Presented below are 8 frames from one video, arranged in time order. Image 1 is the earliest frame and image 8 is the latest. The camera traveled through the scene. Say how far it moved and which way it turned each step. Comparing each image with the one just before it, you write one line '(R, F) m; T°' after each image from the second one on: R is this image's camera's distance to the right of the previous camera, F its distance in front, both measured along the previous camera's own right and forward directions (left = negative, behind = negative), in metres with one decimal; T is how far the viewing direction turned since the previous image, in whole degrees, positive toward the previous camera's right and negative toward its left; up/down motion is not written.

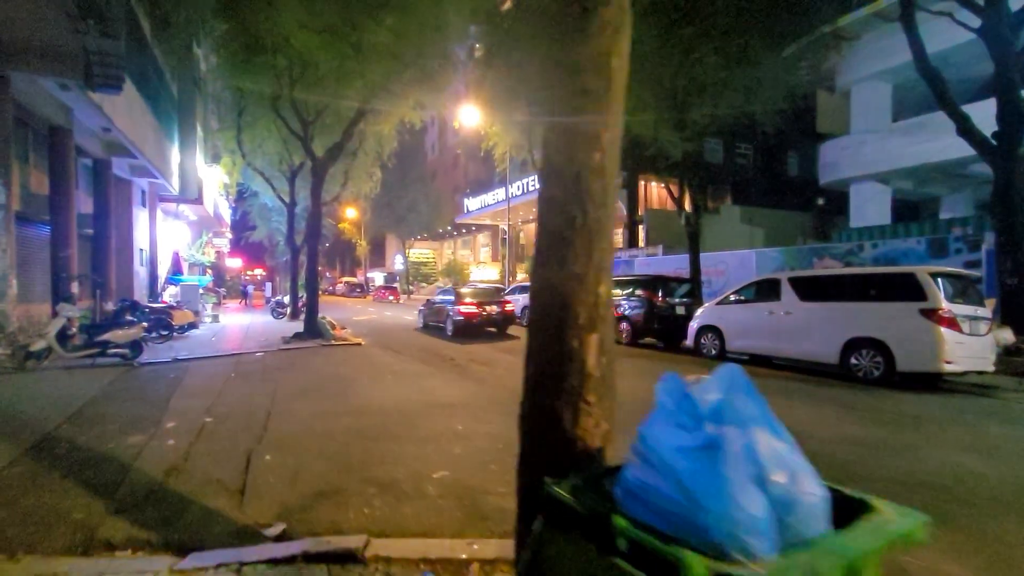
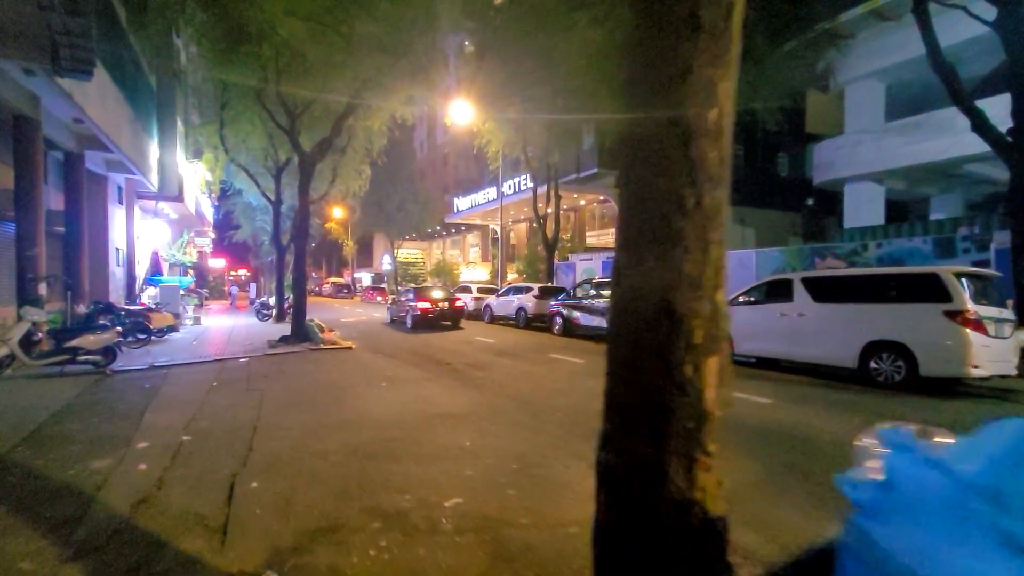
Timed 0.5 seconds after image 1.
(-0.3, +0.6) m; +1°
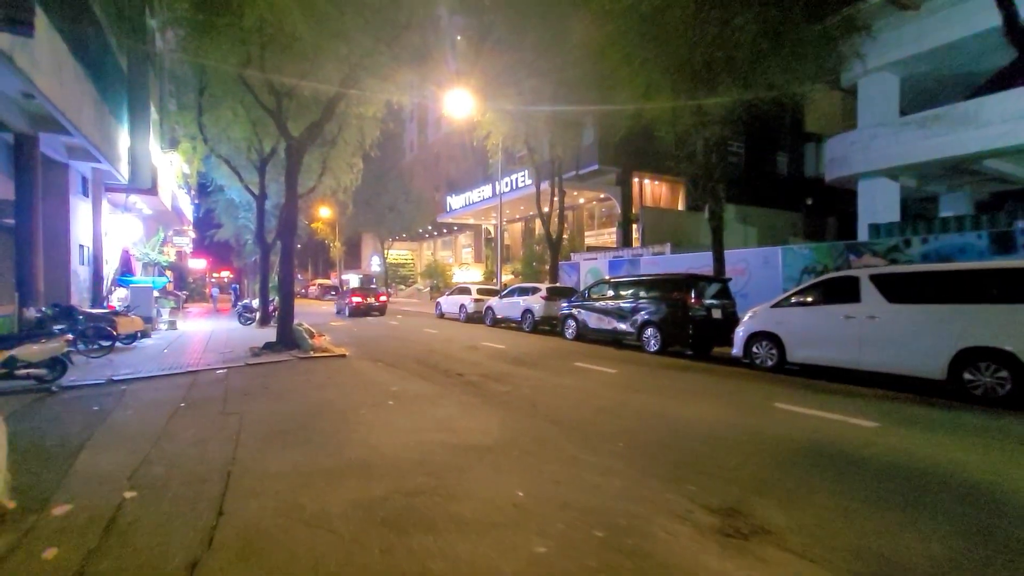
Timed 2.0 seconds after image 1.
(-0.7, +1.6) m; +1°
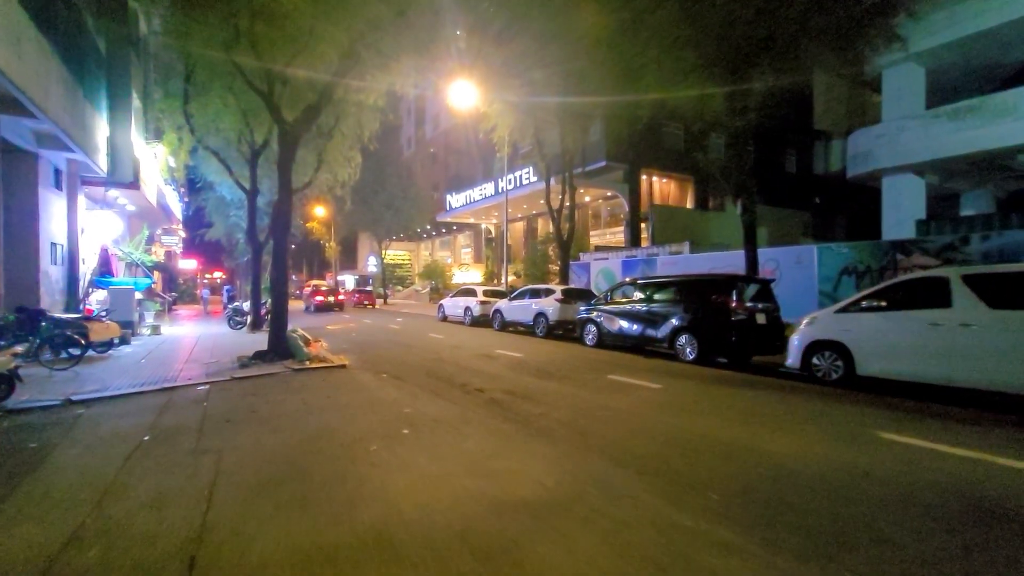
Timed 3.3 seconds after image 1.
(-0.6, +1.4) m; +1°
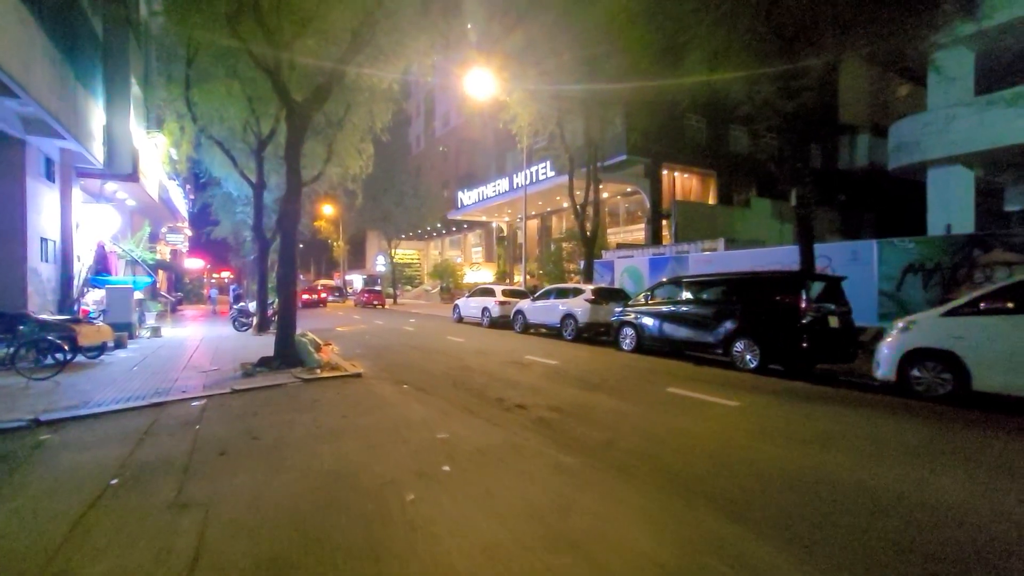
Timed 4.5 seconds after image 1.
(-0.7, +1.4) m; -1°
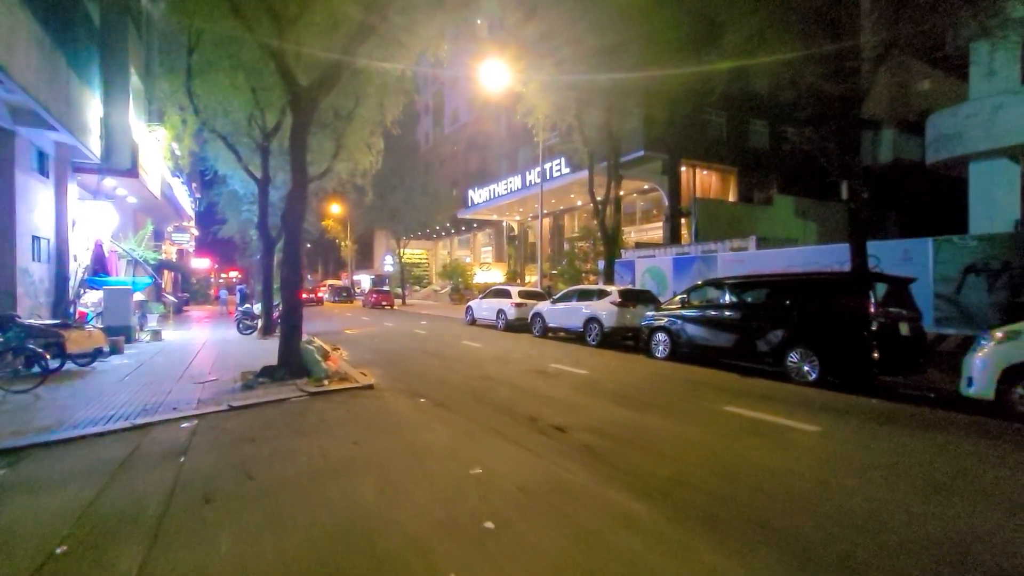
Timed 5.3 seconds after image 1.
(-0.4, +1.1) m; -1°
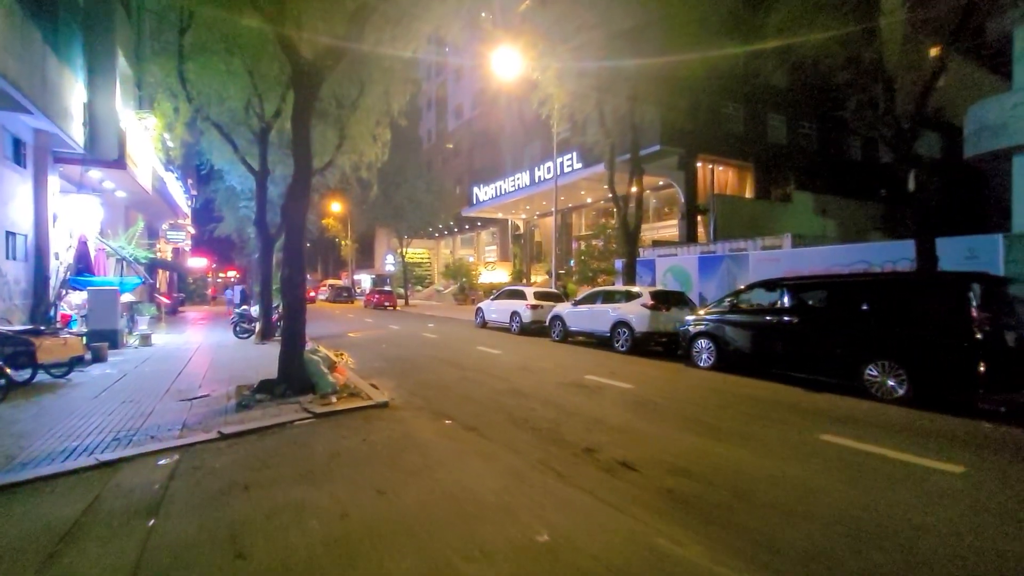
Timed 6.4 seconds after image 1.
(-0.7, +1.3) m; 0°
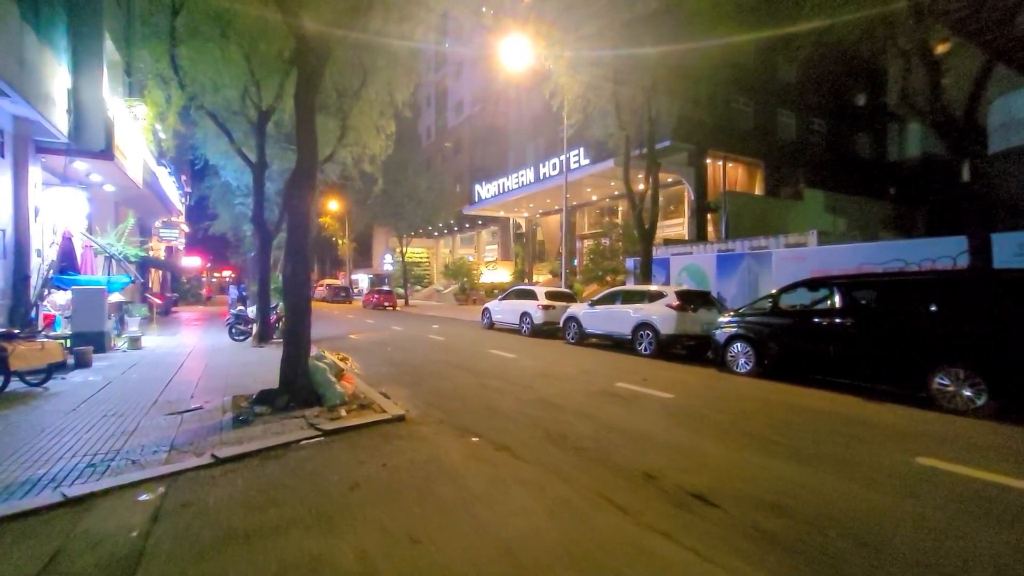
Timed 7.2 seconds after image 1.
(-0.6, +0.9) m; 0°
